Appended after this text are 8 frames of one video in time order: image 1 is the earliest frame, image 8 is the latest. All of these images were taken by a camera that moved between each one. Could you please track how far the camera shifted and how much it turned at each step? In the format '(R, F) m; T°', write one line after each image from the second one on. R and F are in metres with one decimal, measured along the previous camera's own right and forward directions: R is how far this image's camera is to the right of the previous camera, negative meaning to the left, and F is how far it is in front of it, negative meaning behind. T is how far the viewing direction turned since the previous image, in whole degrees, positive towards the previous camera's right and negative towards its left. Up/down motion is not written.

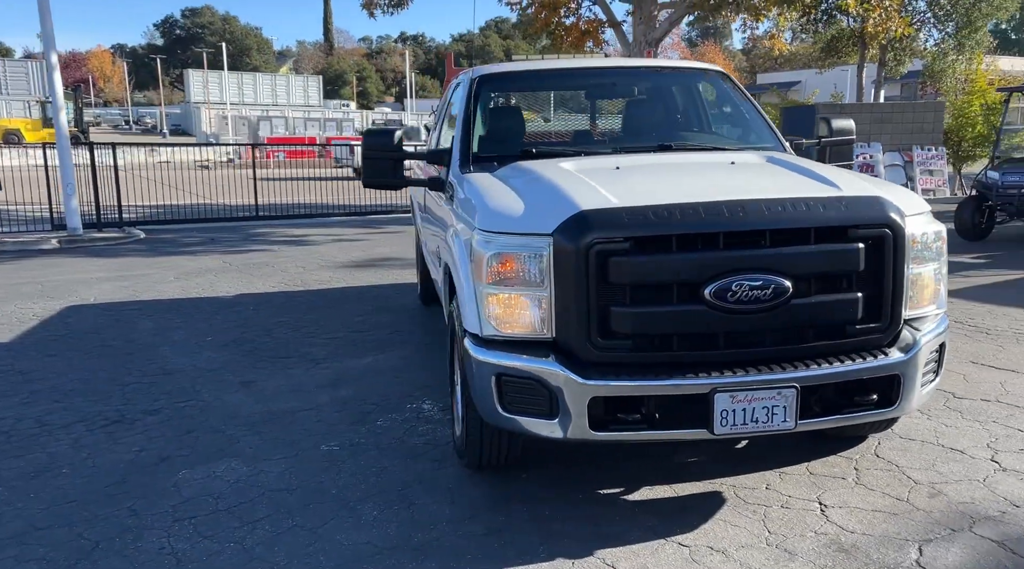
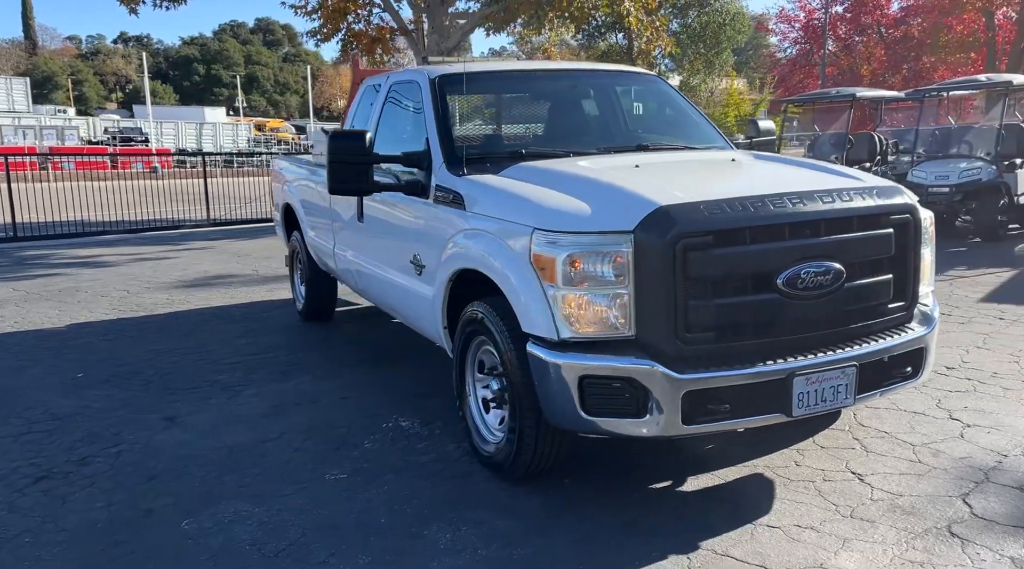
(-1.3, +0.4) m; +18°
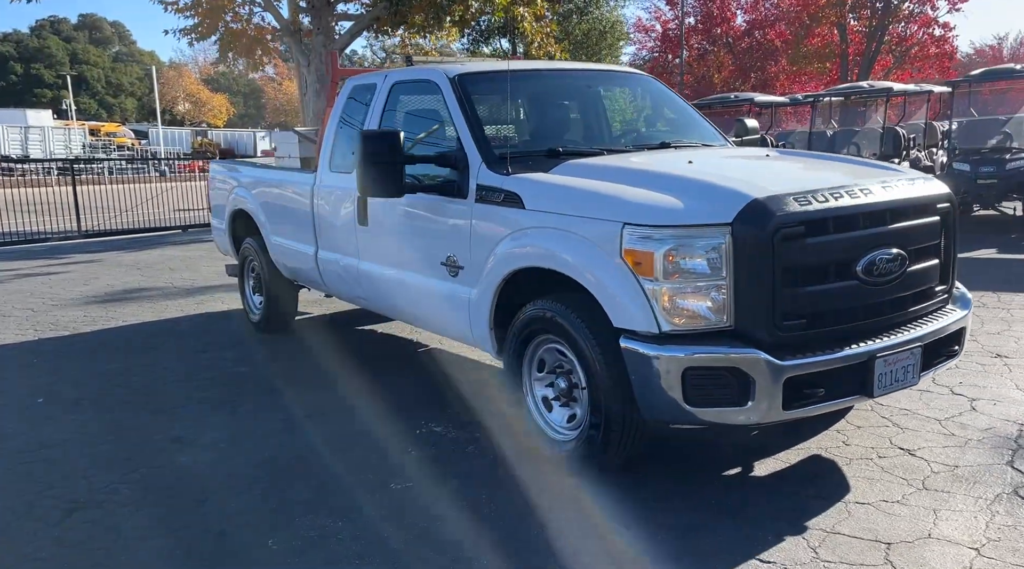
(-1.0, +0.2) m; +10°
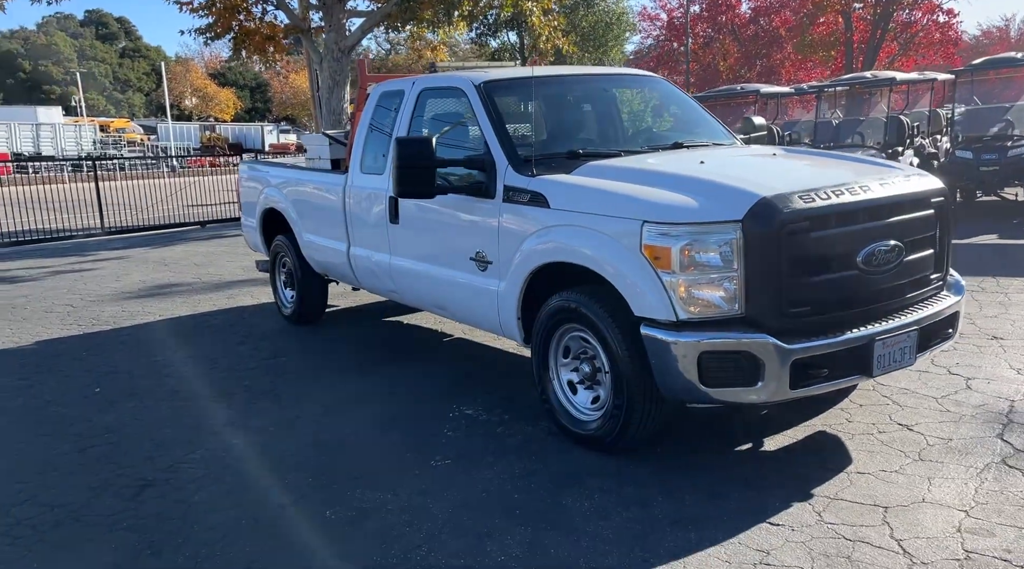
(-0.1, -0.3) m; -1°
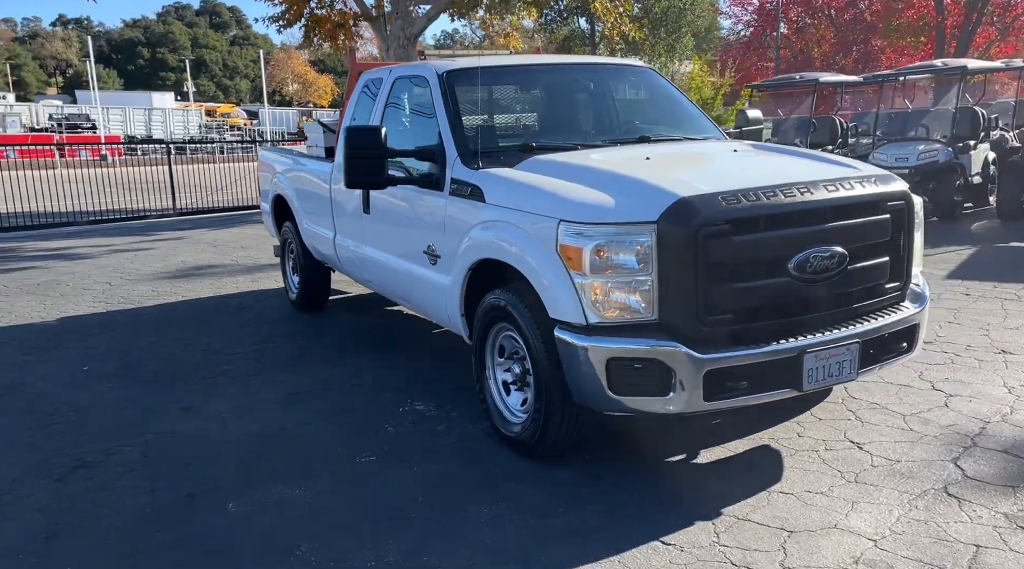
(+0.8, +0.1) m; -7°
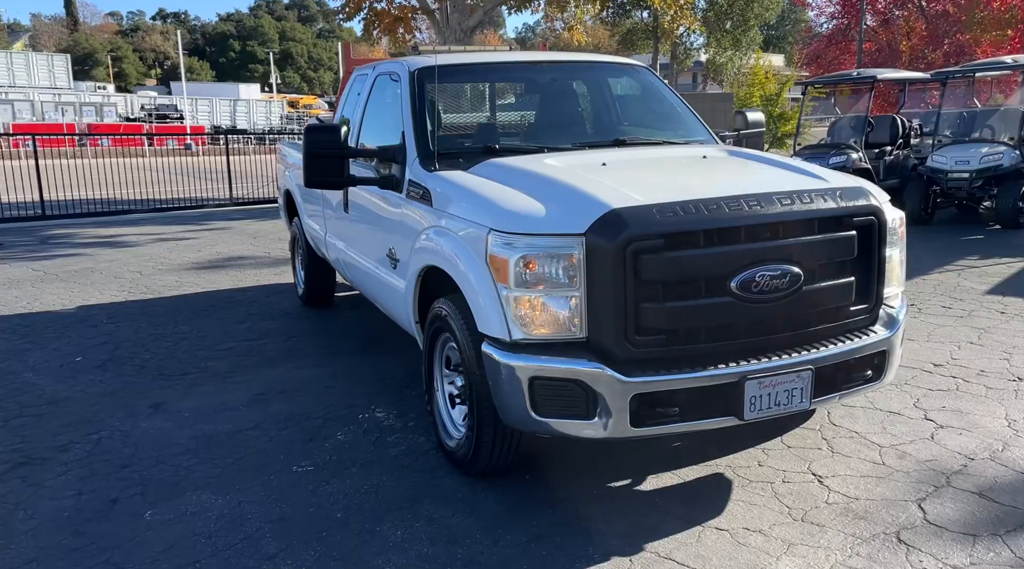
(+0.6, +0.2) m; -5°
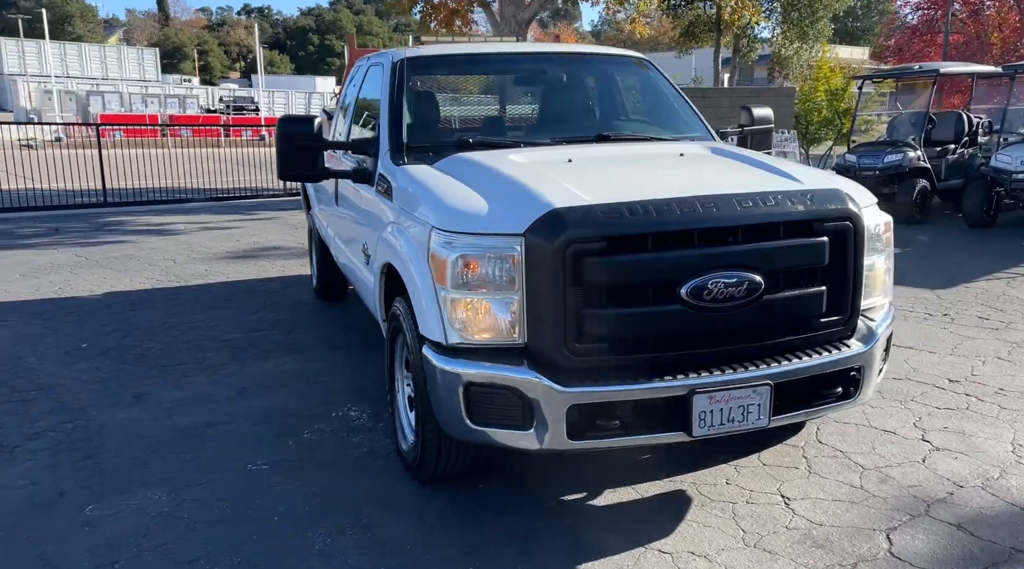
(+0.5, +0.2) m; -5°
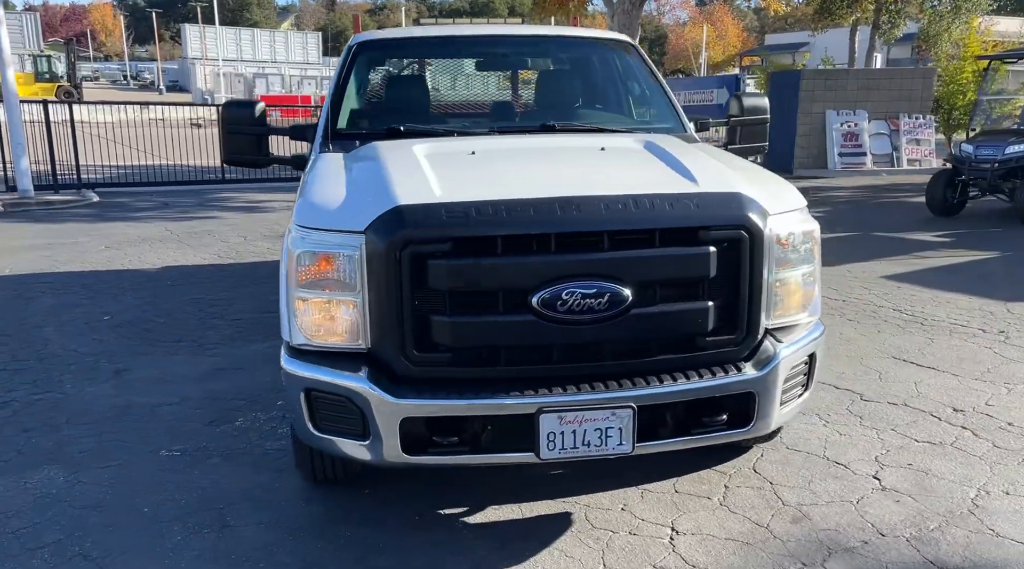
(+1.1, +0.3) m; -10°
